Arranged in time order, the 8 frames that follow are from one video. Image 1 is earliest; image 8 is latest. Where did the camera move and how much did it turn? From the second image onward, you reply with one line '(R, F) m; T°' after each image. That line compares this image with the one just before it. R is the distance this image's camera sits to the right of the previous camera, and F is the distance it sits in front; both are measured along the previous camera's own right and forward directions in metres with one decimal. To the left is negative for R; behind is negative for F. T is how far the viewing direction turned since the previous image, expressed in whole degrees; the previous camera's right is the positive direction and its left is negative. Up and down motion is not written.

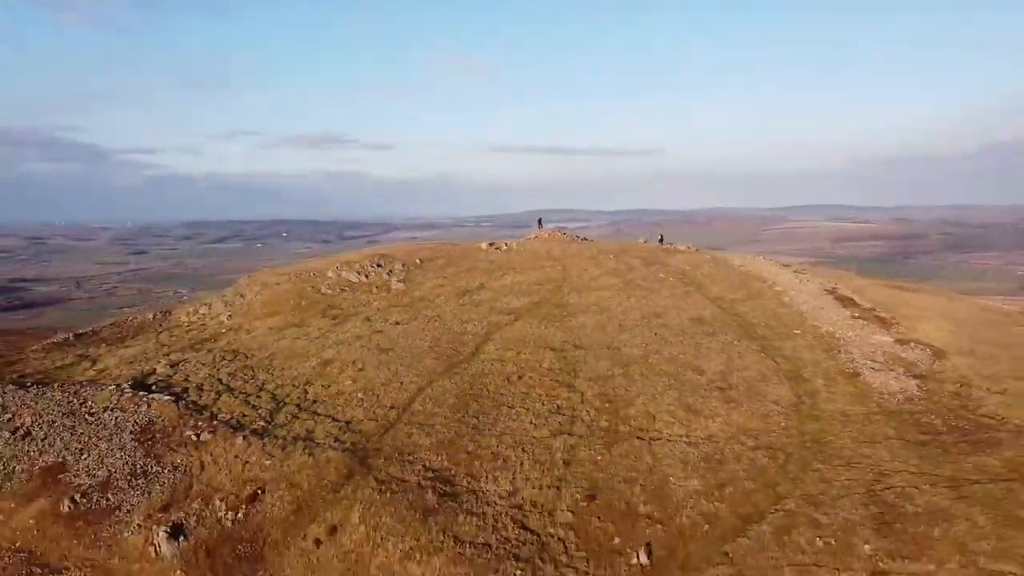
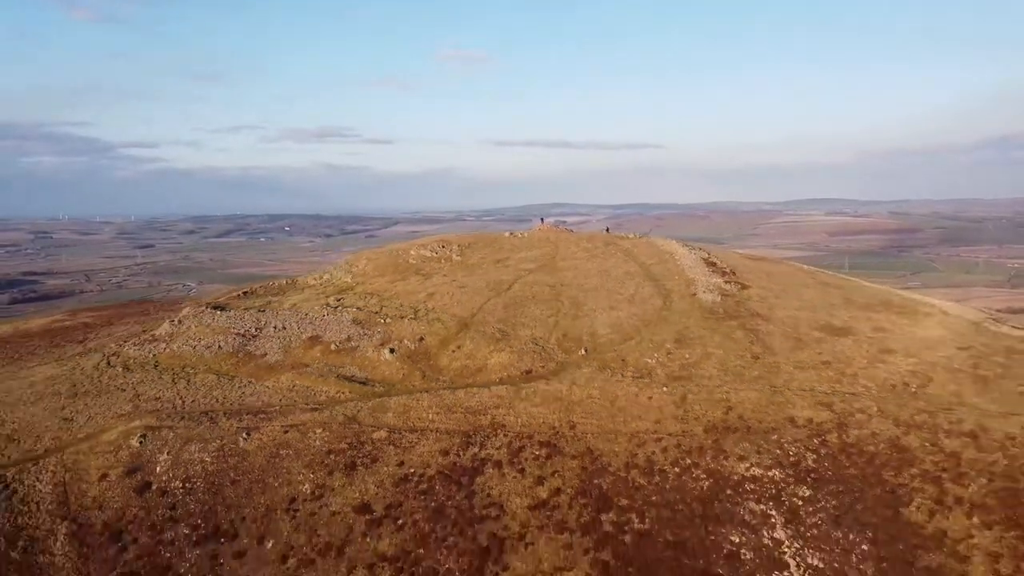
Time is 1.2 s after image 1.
(-0.5, -13.4) m; 0°
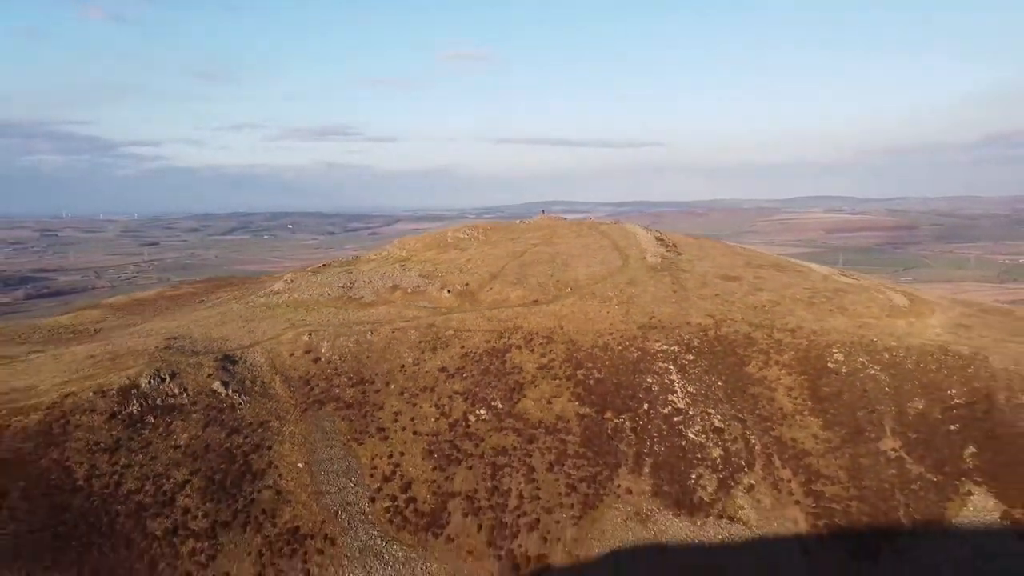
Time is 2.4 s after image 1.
(-0.5, -13.2) m; 0°
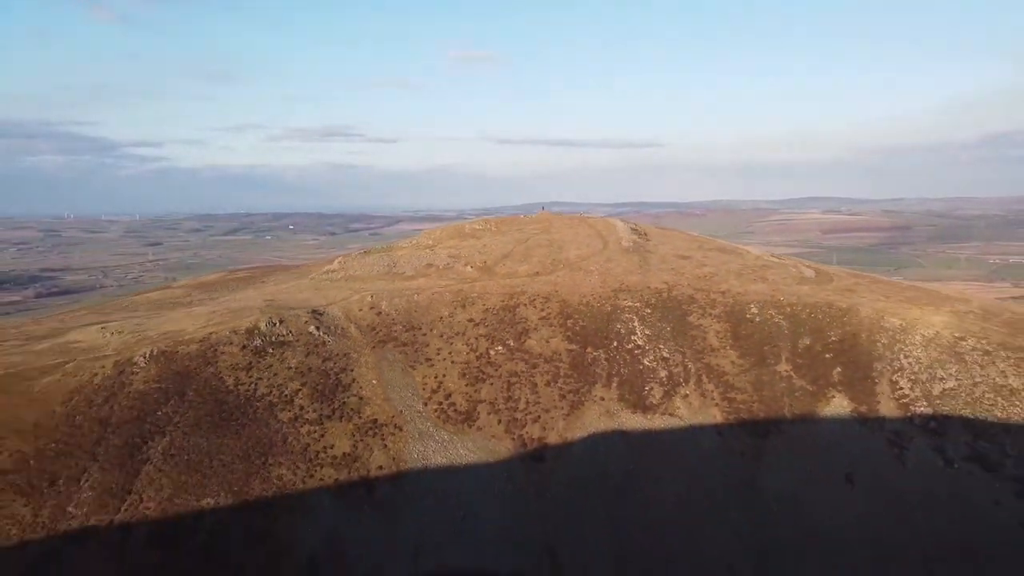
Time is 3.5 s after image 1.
(-0.5, -11.7) m; 0°
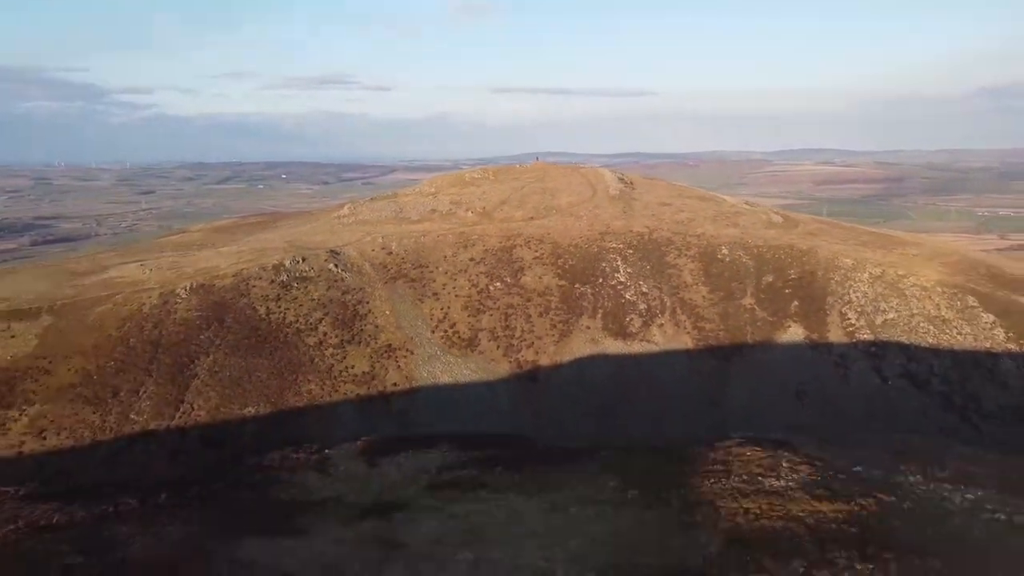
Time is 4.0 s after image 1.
(-0.2, -5.0) m; 0°
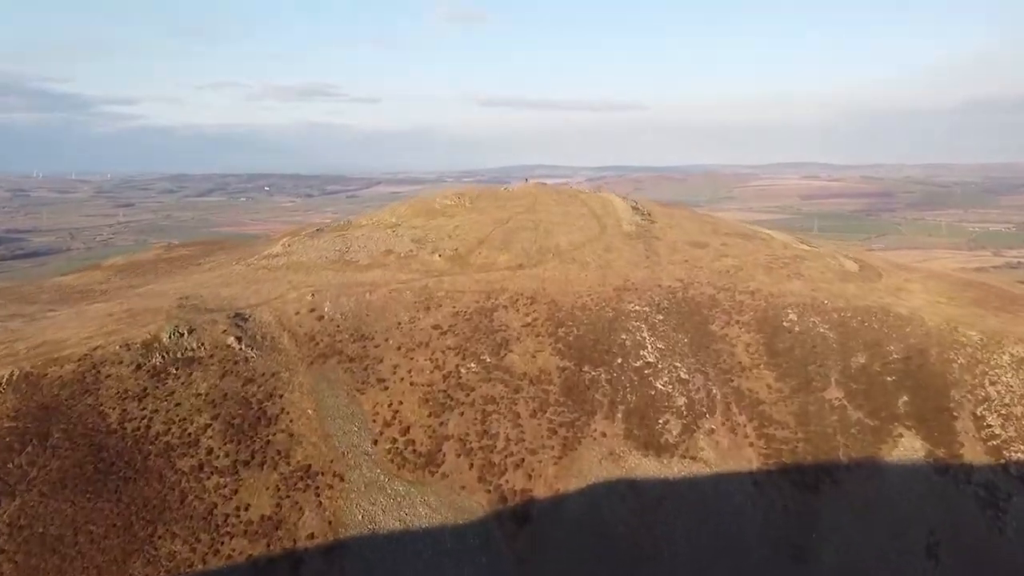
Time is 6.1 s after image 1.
(+0.2, +13.7) m; +1°
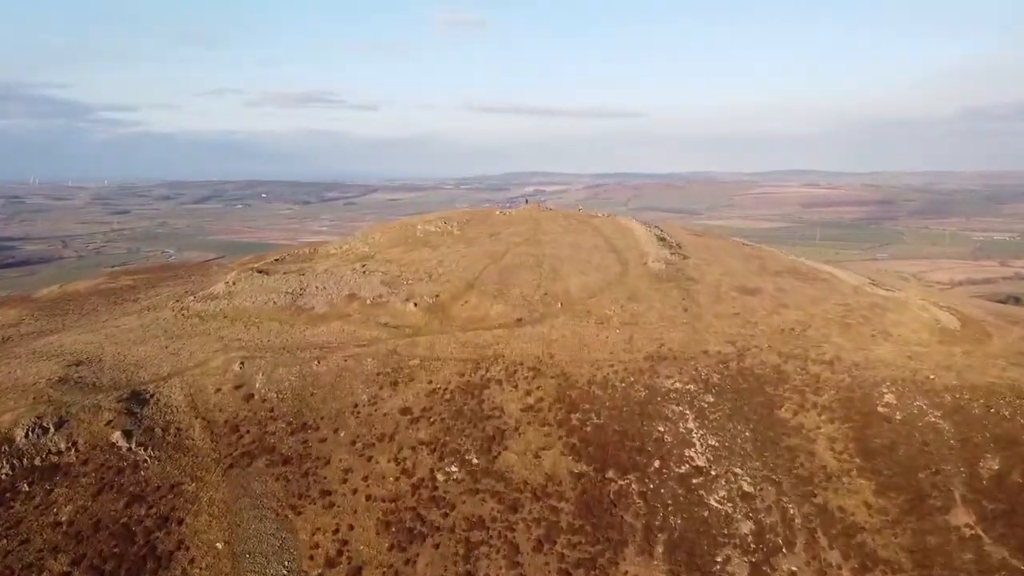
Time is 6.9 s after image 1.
(+0.1, +8.7) m; 0°
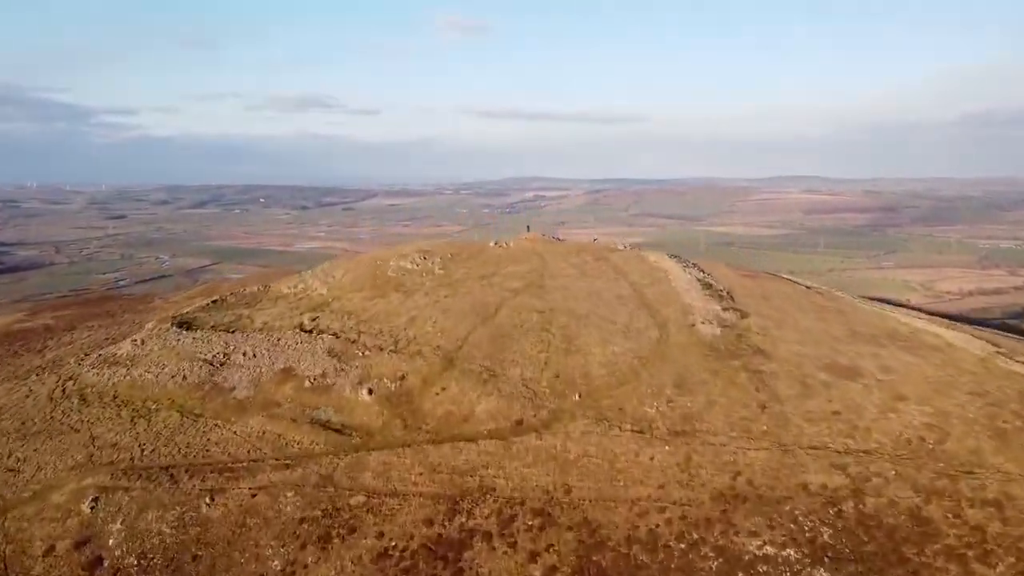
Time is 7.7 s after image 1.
(+0.1, +9.0) m; 0°
